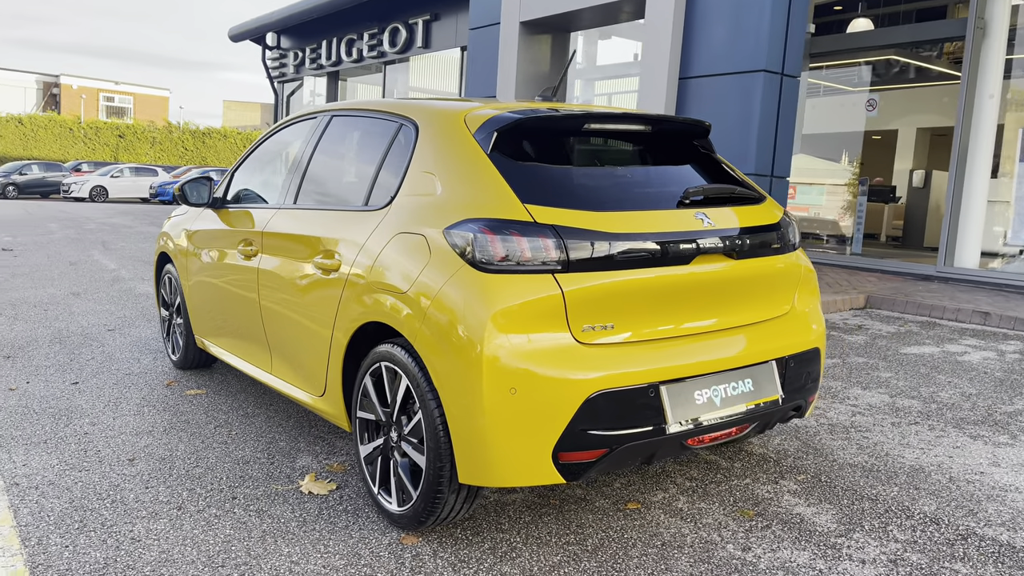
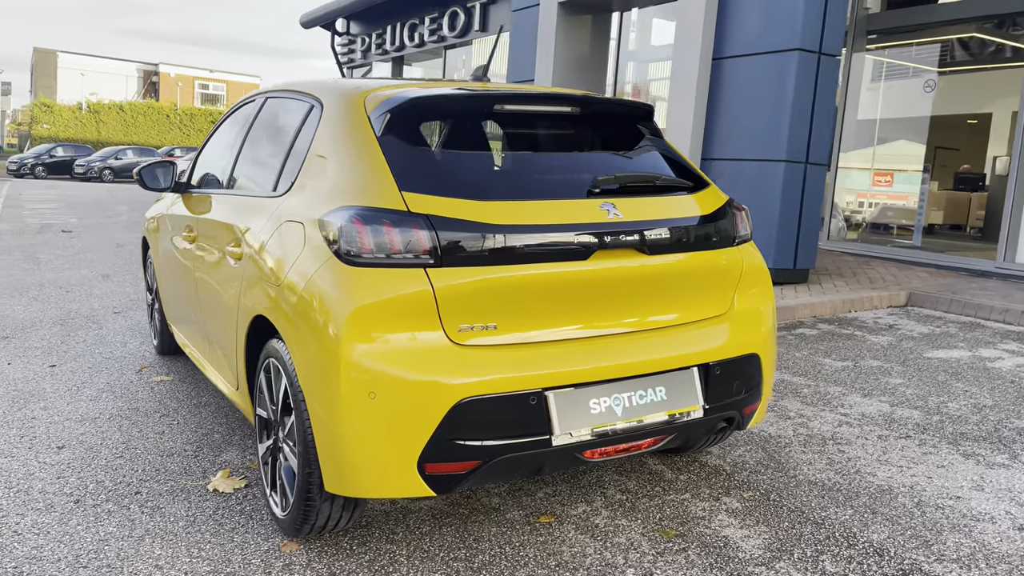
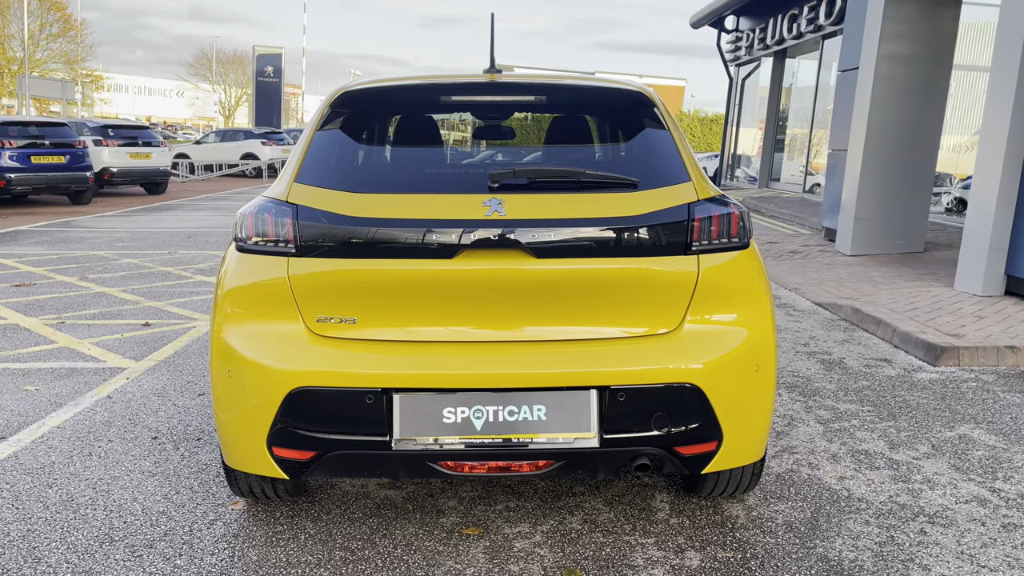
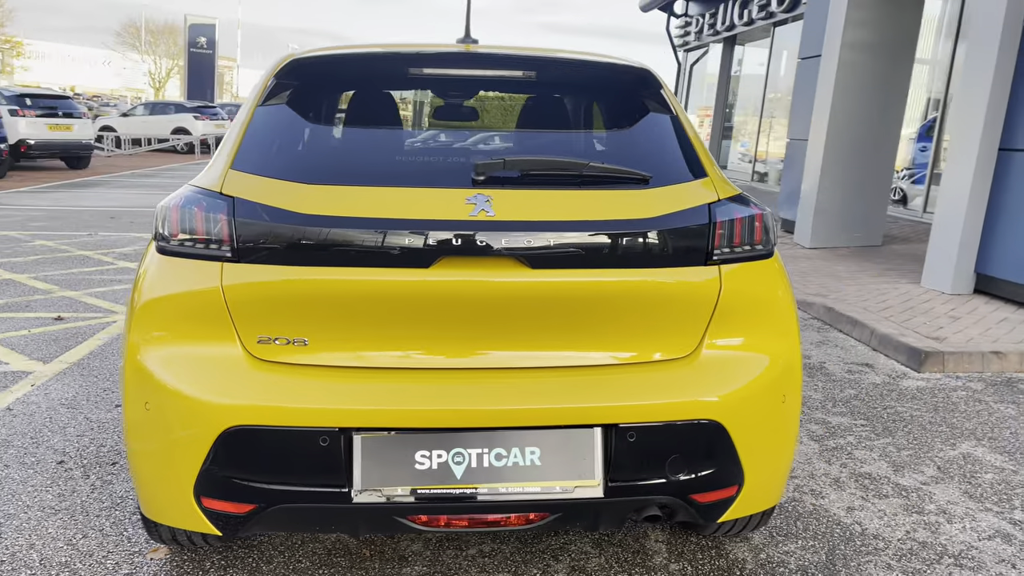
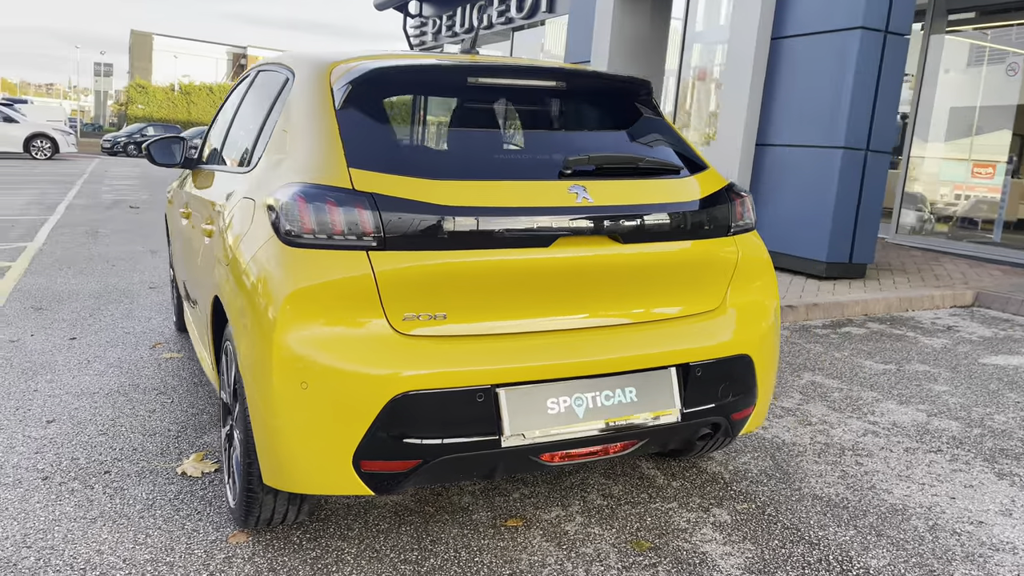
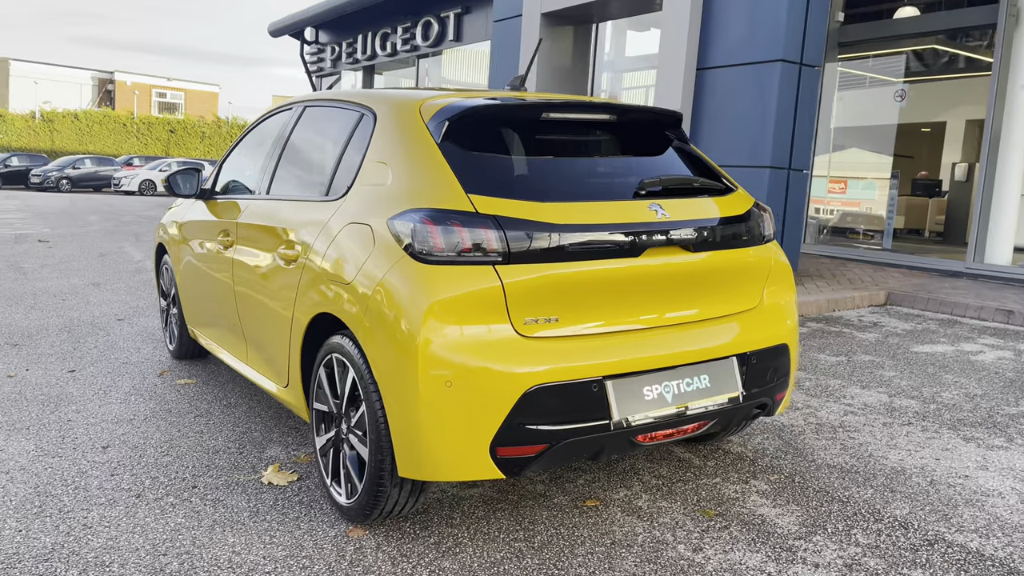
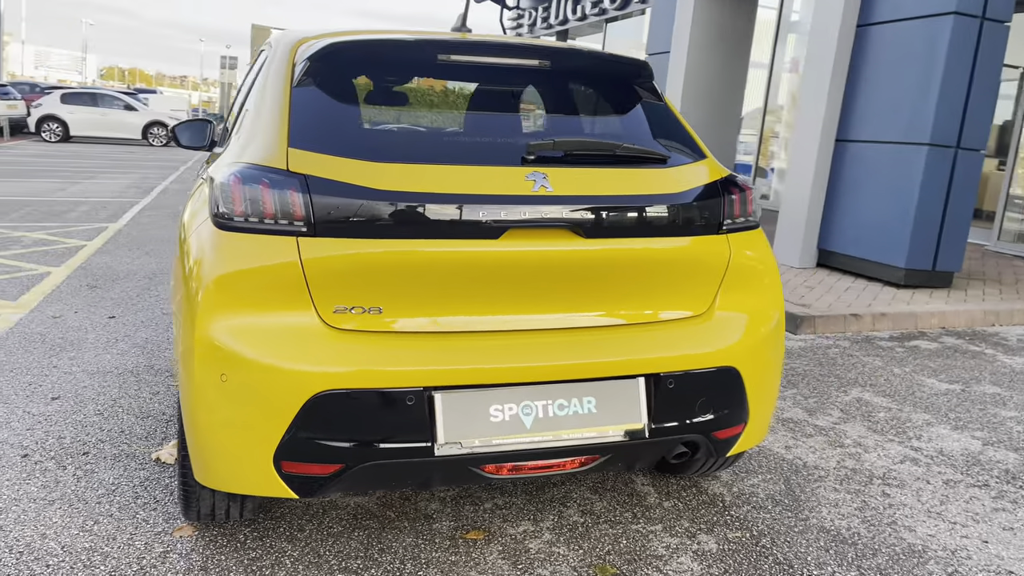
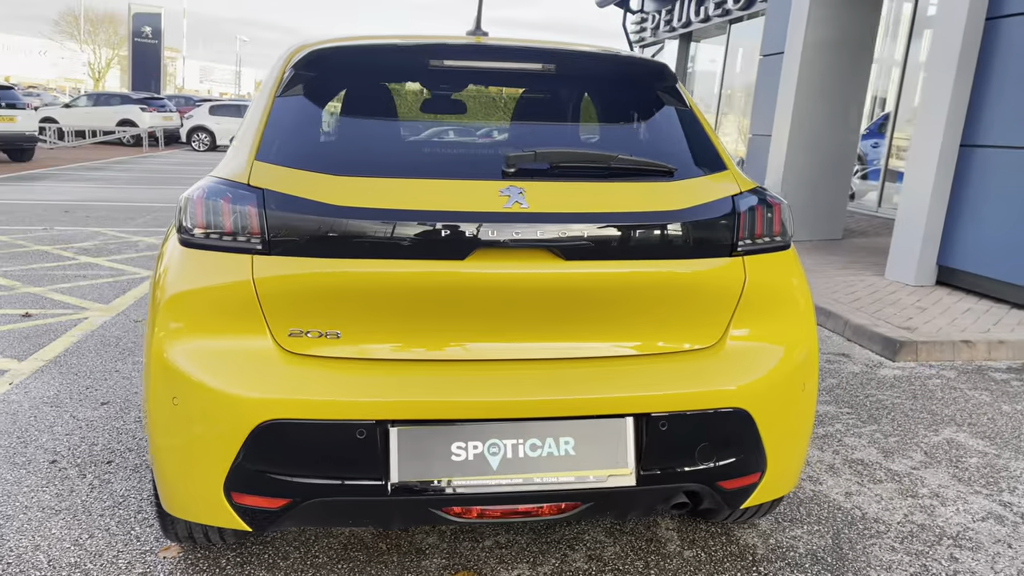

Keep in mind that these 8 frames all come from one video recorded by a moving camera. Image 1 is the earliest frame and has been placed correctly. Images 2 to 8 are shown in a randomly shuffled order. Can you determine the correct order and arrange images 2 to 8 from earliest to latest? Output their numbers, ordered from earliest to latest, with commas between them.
6, 2, 5, 7, 8, 4, 3
